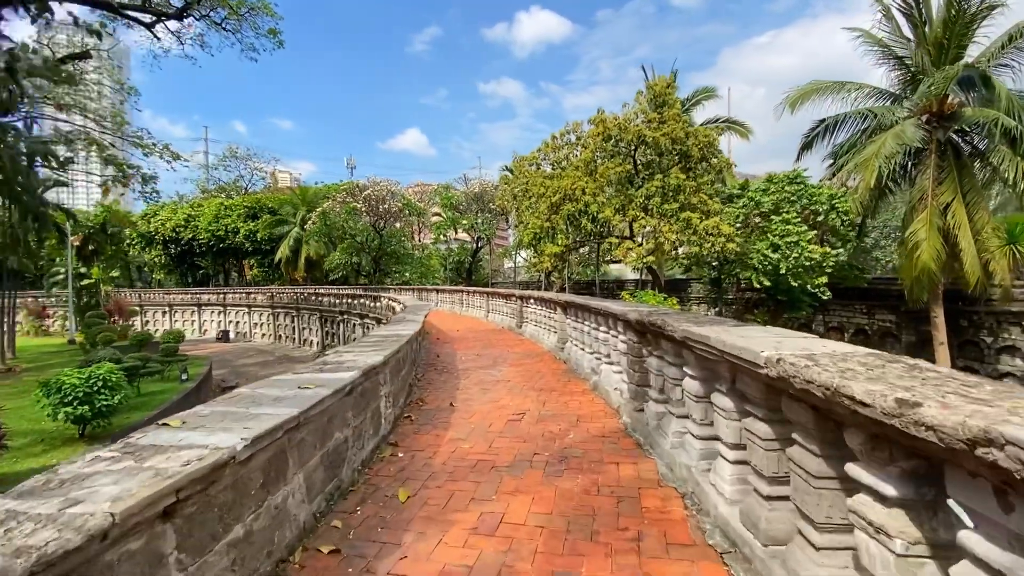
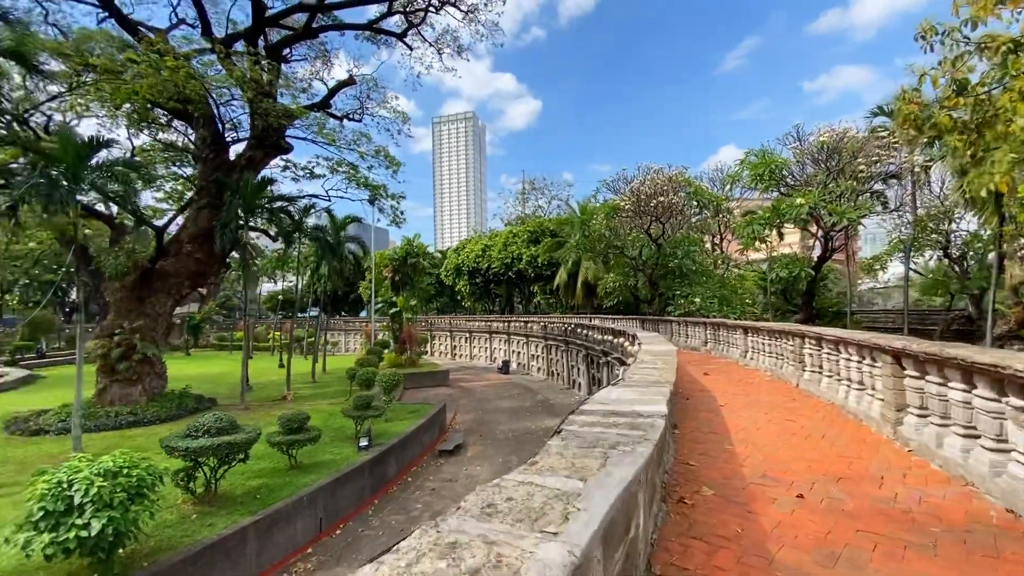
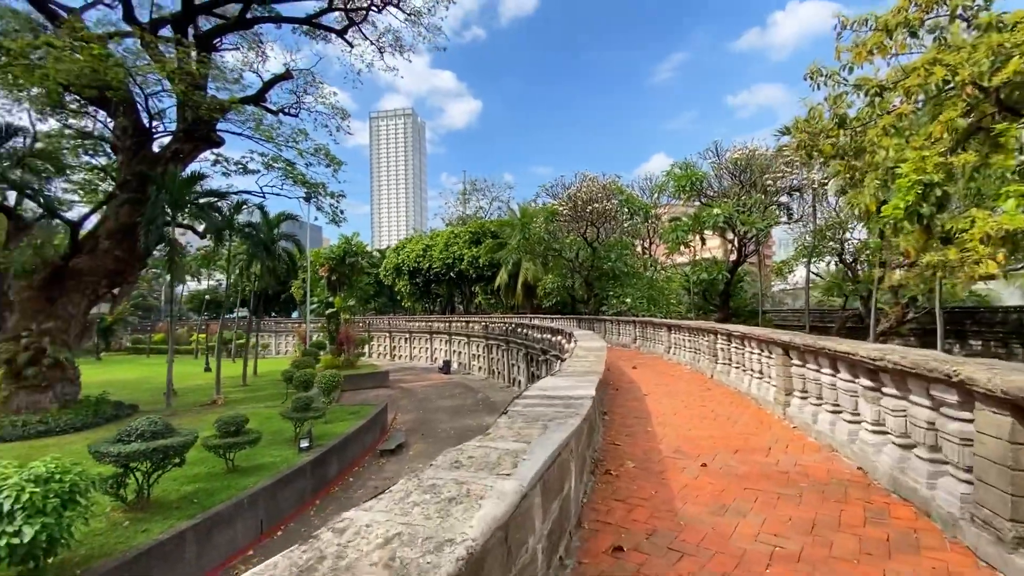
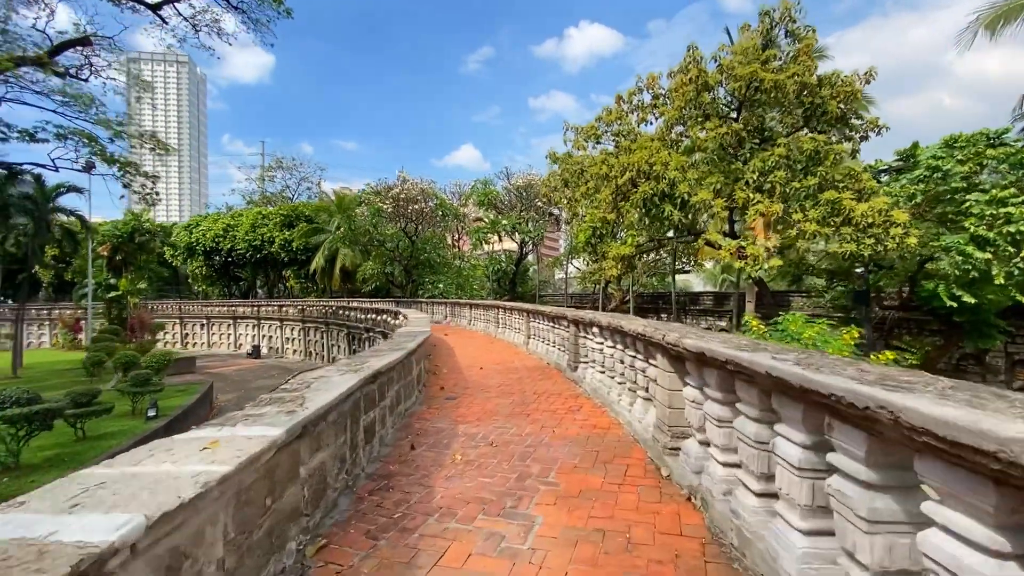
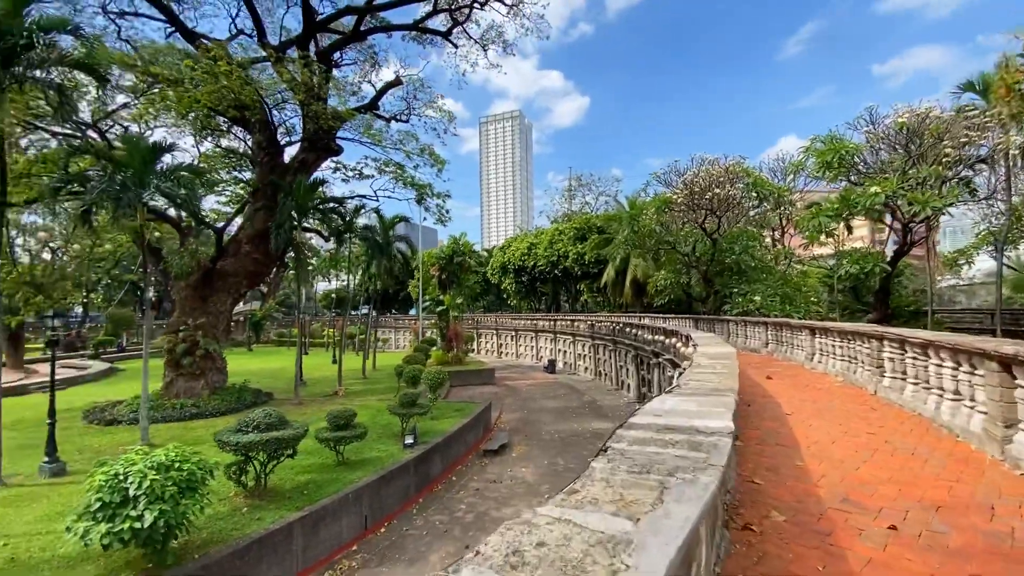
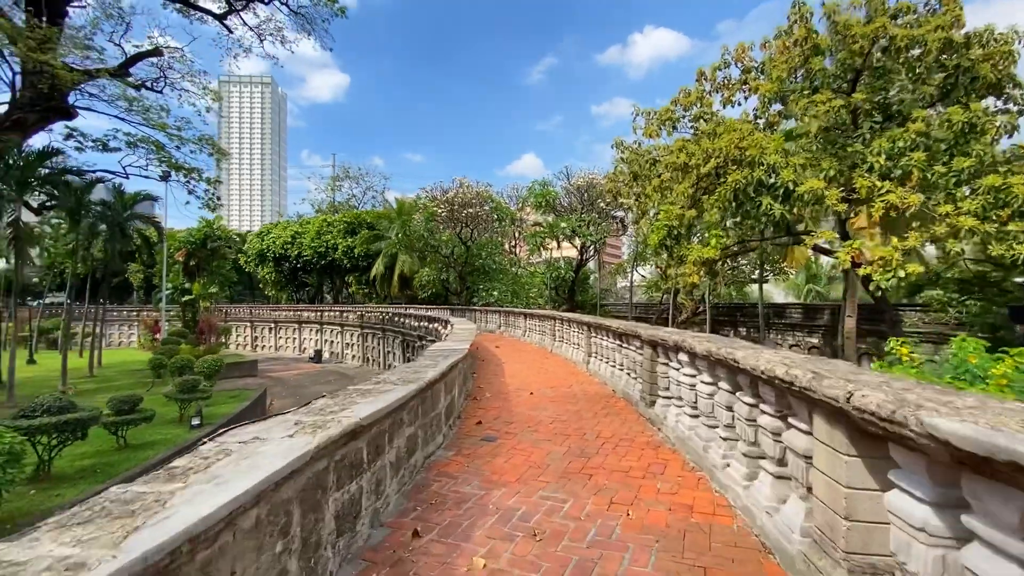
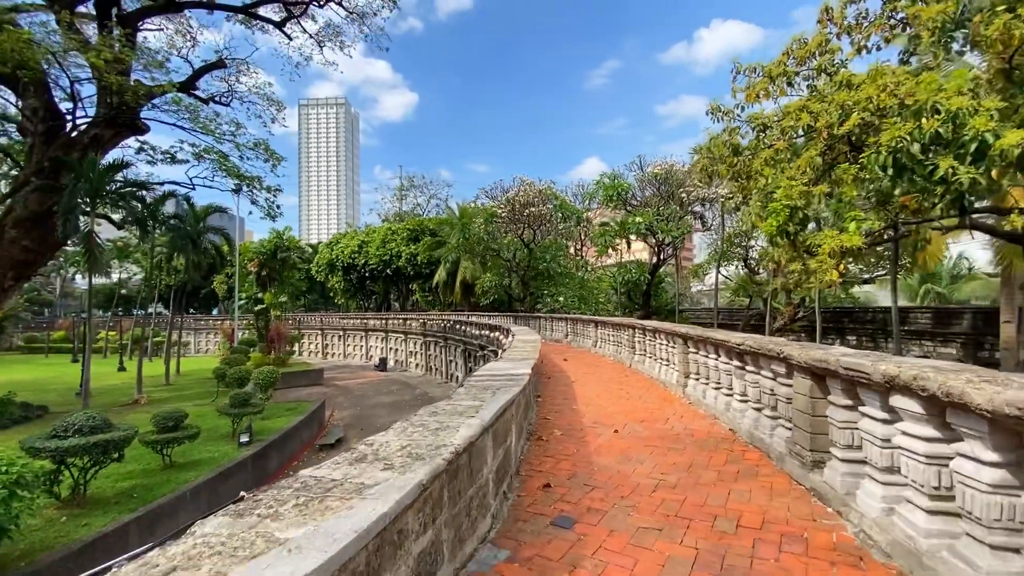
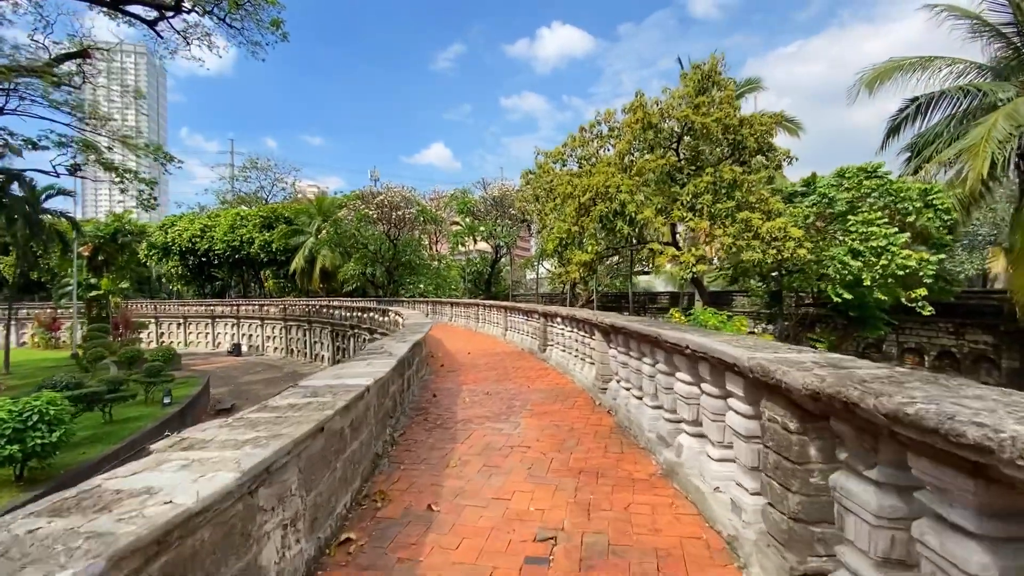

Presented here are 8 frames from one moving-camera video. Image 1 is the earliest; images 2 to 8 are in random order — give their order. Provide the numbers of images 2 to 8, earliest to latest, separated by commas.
8, 4, 6, 7, 3, 2, 5
